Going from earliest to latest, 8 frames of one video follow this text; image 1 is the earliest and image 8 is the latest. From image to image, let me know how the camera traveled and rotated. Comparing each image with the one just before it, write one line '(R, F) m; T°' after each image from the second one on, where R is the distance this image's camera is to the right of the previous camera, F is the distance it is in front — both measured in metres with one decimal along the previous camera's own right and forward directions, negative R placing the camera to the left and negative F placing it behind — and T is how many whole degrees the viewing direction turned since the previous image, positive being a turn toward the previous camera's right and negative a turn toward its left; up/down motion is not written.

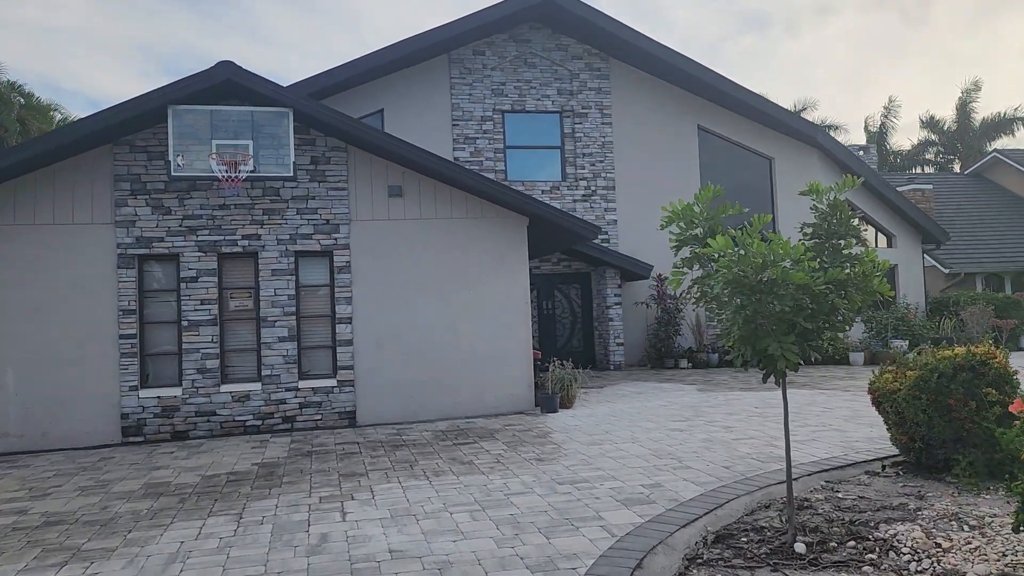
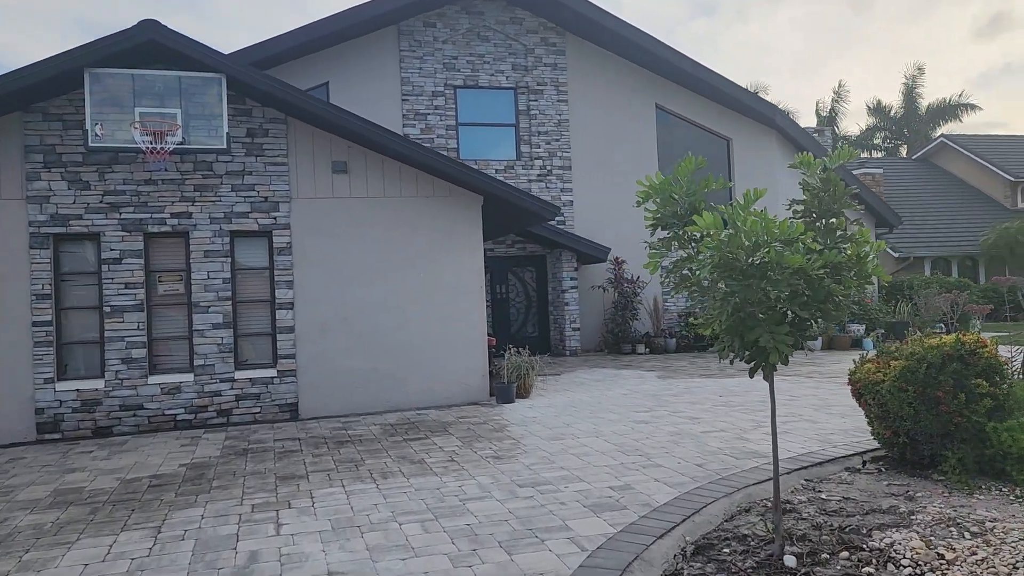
(0.0, +0.6) m; +3°
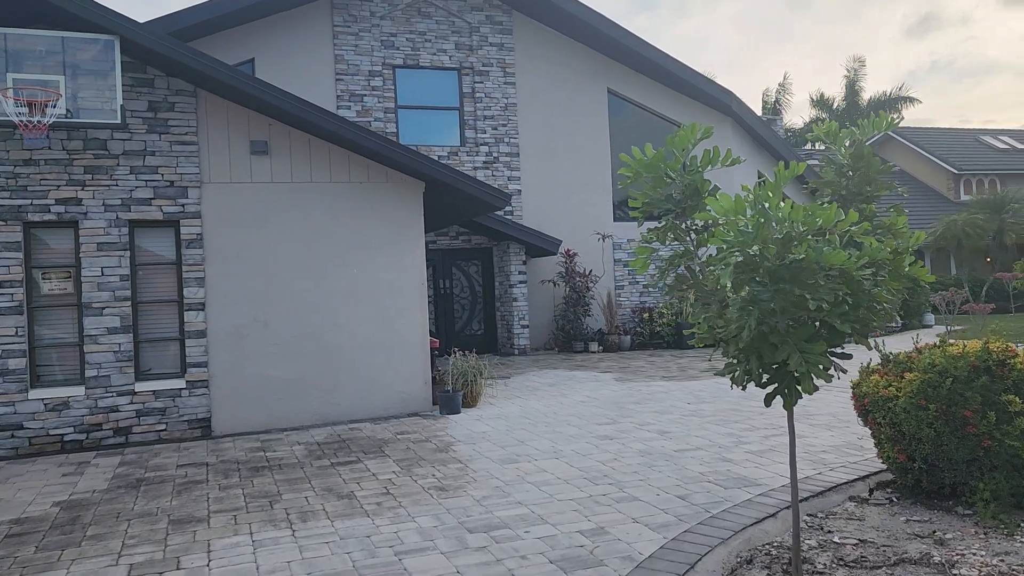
(0.0, +1.0) m; +4°
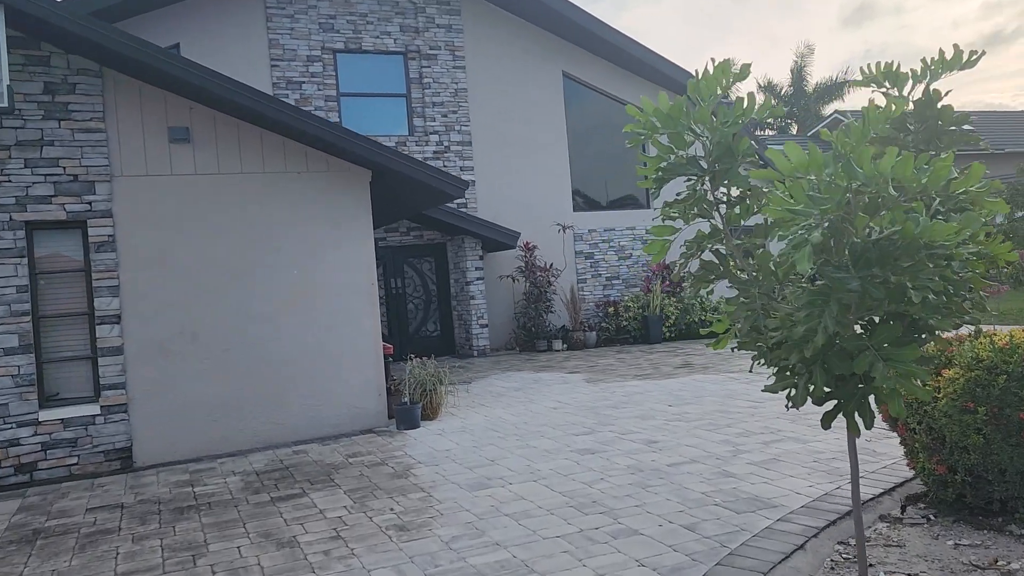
(-0.1, +0.9) m; +3°
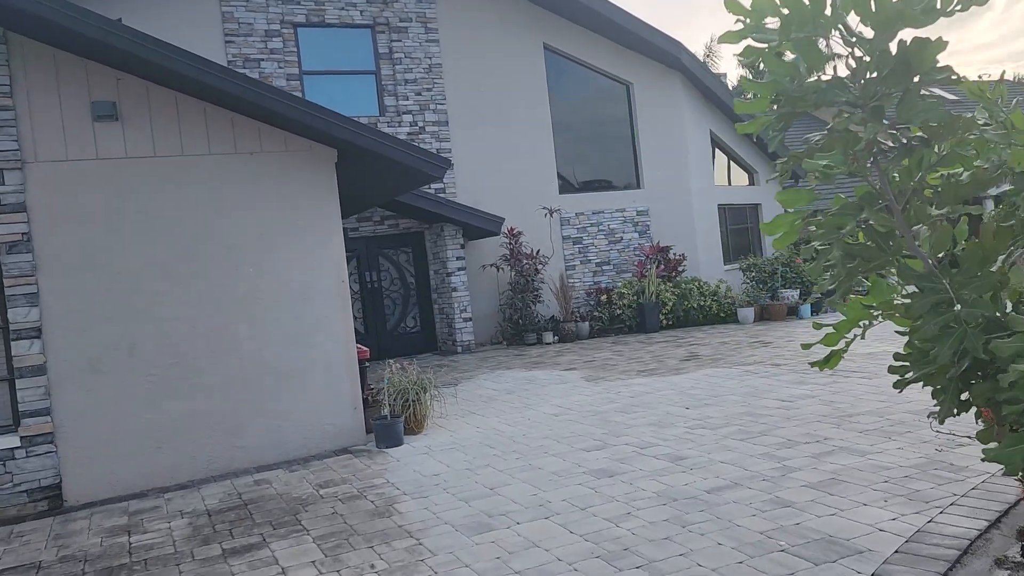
(-0.1, +1.0) m; +2°
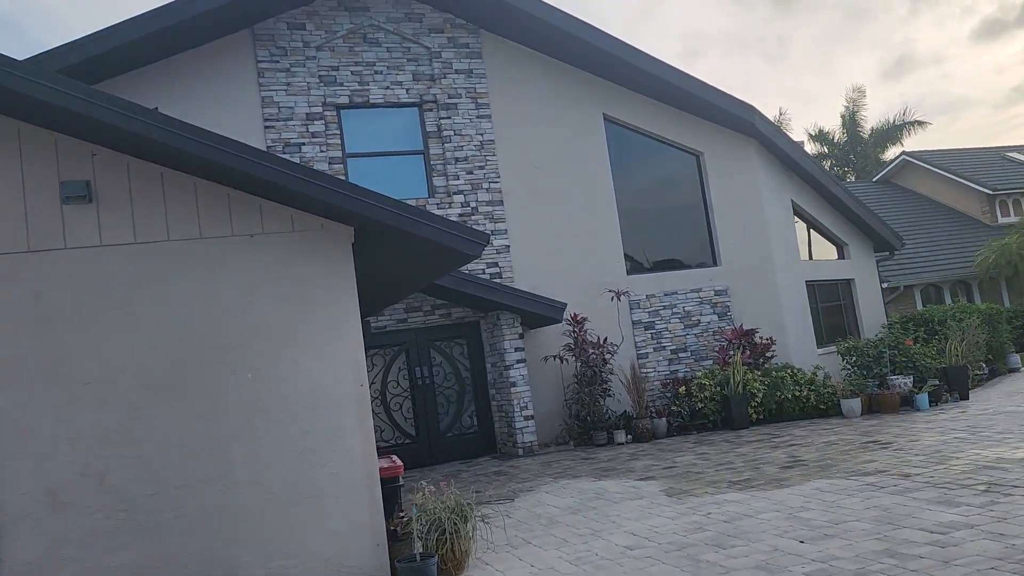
(+0.1, +1.3) m; -5°
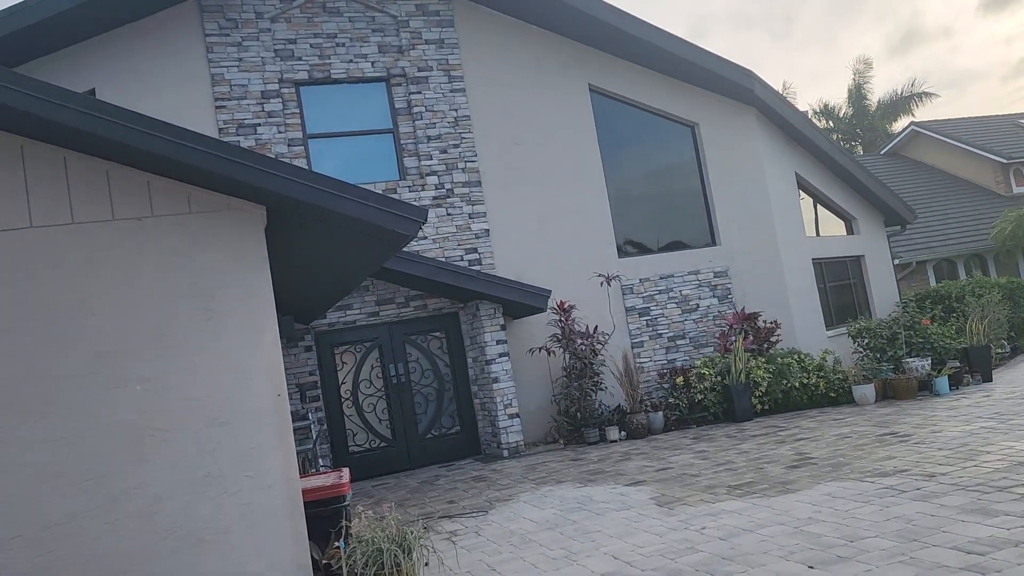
(+0.4, +0.9) m; -1°
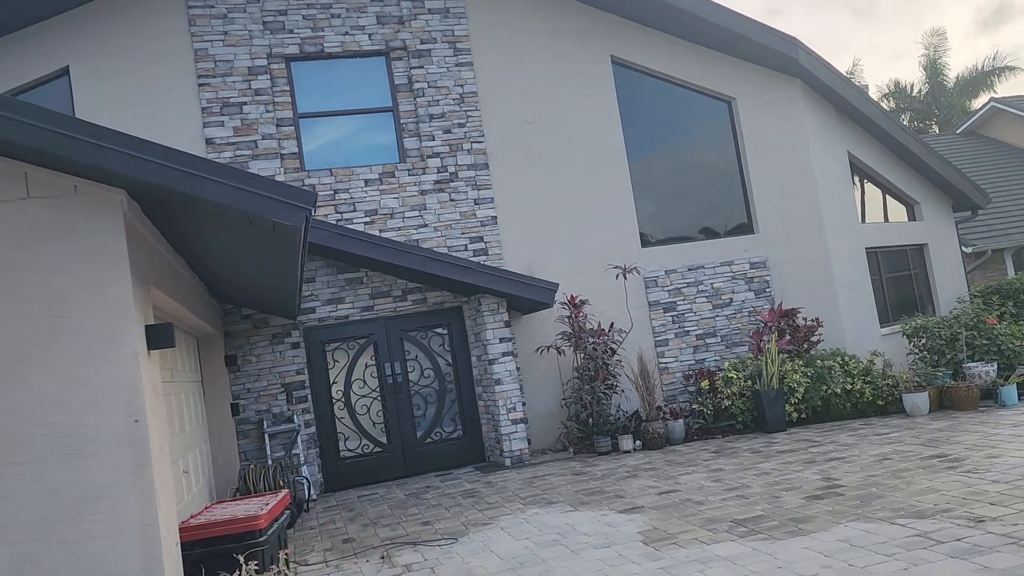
(+0.7, +1.0) m; -5°
